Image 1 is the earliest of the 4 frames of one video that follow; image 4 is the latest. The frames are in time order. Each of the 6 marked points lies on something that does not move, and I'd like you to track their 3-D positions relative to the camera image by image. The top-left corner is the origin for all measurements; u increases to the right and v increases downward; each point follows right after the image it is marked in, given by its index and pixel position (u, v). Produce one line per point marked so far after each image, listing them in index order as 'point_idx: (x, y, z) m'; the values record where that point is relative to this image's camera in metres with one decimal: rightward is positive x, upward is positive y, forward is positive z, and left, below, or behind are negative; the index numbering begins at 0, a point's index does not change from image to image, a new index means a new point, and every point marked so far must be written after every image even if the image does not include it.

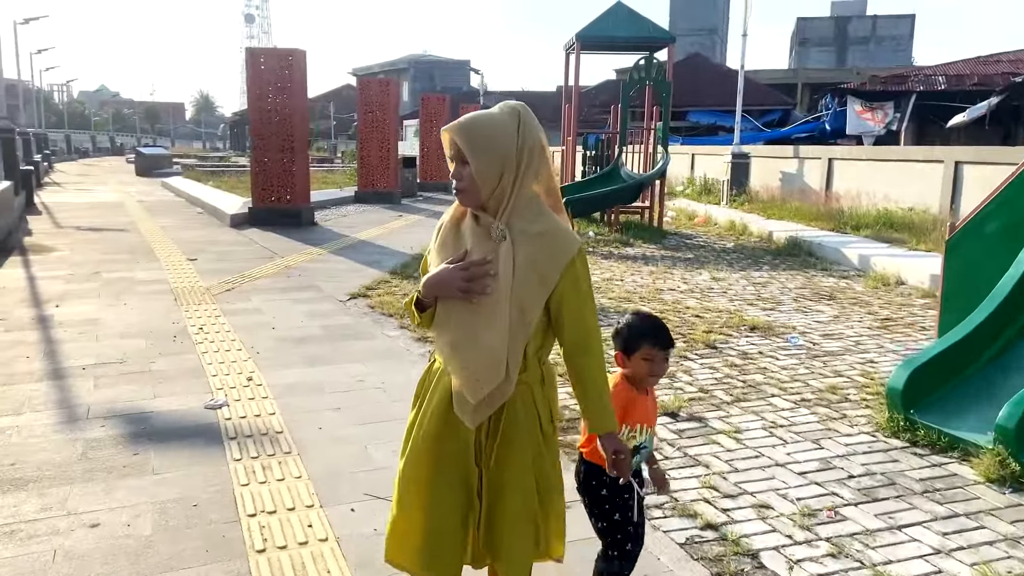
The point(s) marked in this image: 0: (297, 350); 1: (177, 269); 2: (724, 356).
0: (-1.5, -0.4, +5.7) m
1: (-3.7, +0.2, +8.9) m
2: (+1.5, -0.5, +5.6) m
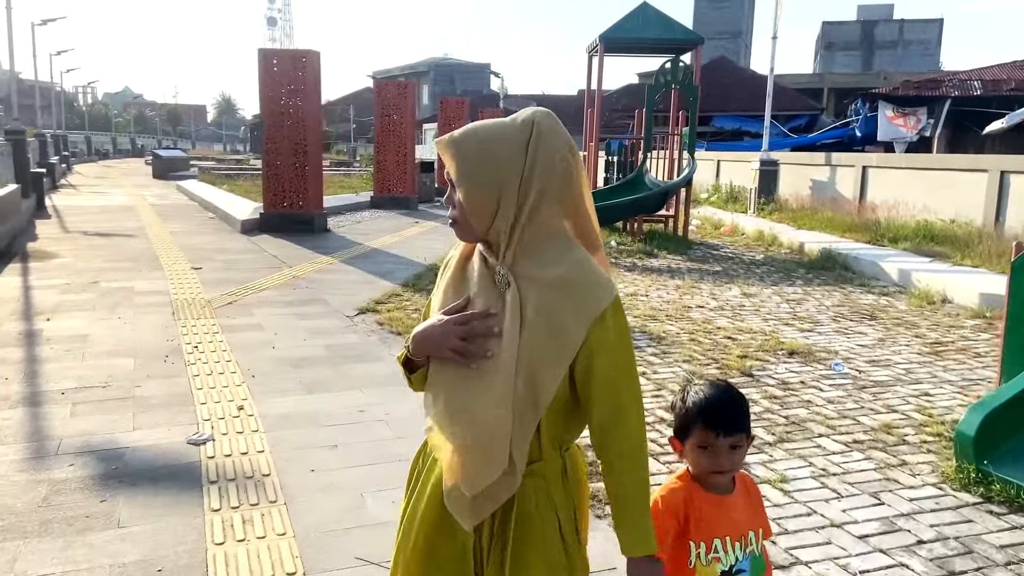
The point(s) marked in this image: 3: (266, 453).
0: (-1.4, -0.6, +5.3) m
1: (-3.5, +0.1, +8.5) m
2: (+1.6, -0.6, +5.1) m
3: (-1.2, -0.8, +3.9) m
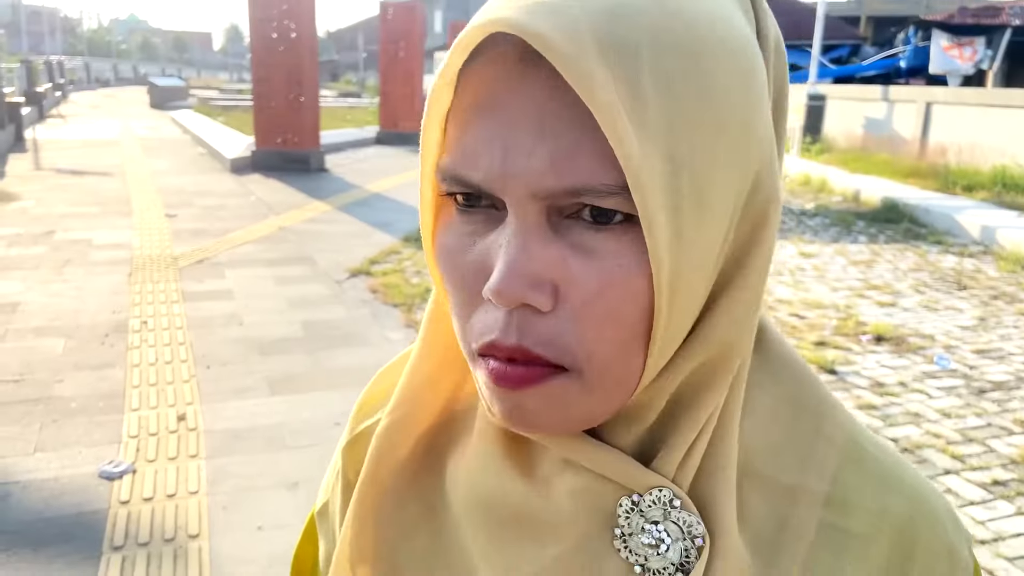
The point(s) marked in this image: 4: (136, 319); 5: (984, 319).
0: (-1.3, -0.4, +4.2) m
1: (-3.4, +0.6, +7.5) m
2: (+1.7, -0.5, +4.0) m
3: (-1.1, -0.7, +2.9) m
4: (-2.3, -0.2, +4.8) m
5: (+3.0, -0.2, +5.2) m
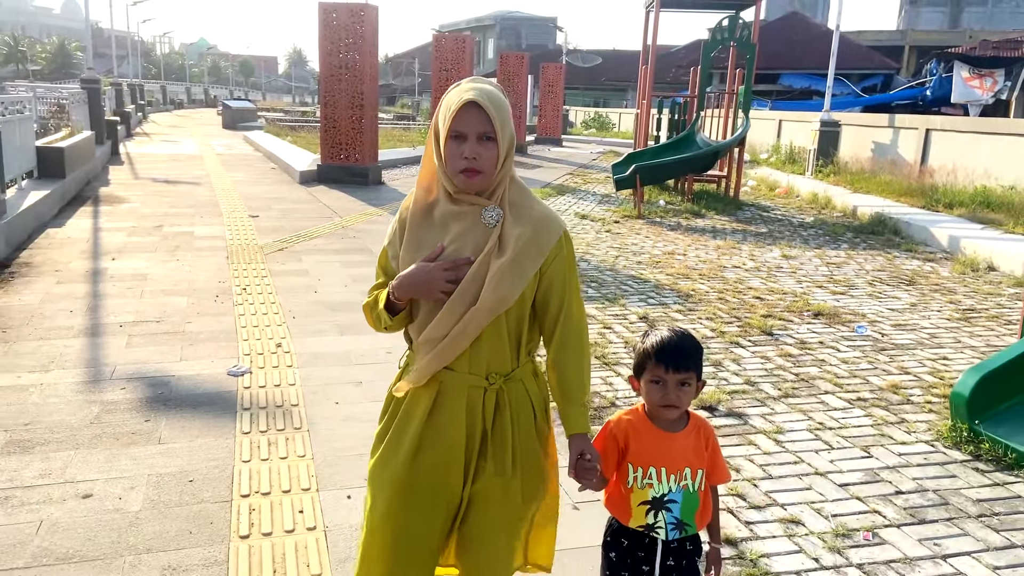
0: (-1.2, -0.2, +5.6) m
1: (-3.1, +0.7, +9.0) m
2: (+1.7, -0.4, +5.2) m
3: (-1.1, -0.5, +4.3) m
4: (-2.1, 0.0, +6.3) m
5: (+3.2, -0.1, +6.3) m
